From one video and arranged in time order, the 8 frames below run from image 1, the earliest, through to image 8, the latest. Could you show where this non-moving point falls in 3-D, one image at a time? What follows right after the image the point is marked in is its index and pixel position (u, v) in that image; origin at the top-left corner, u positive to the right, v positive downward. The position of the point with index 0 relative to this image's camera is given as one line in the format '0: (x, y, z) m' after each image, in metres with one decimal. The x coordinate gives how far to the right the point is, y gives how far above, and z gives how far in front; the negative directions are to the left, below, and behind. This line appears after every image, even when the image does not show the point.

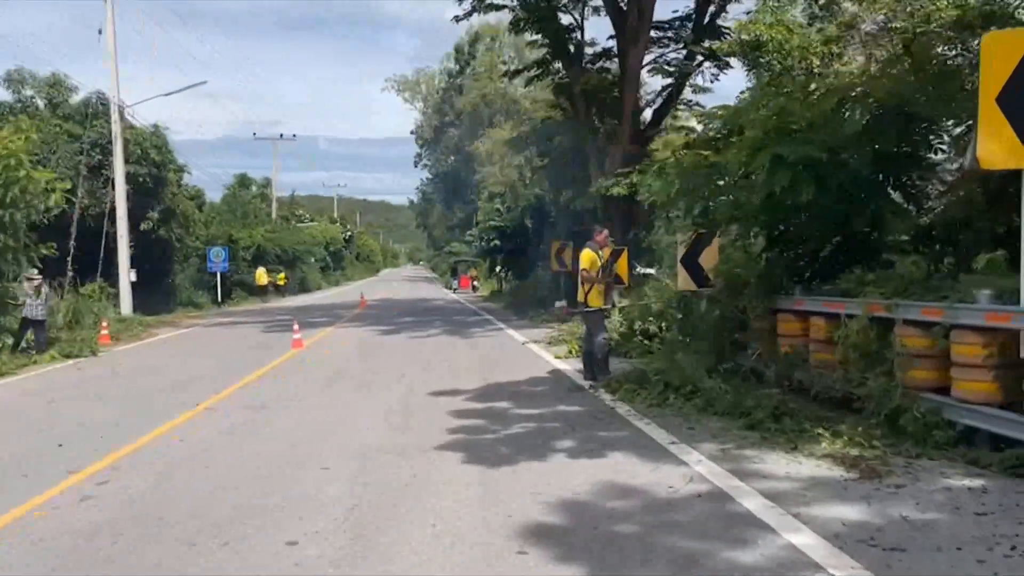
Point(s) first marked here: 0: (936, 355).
0: (+3.8, -0.6, +7.7) m
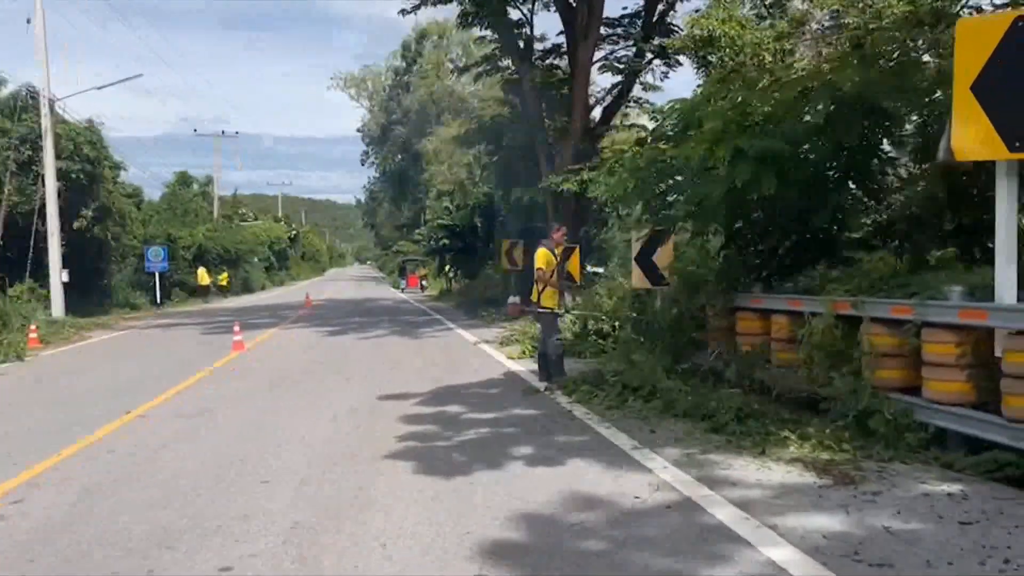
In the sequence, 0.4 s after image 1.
0: (+3.5, -0.6, +7.4) m
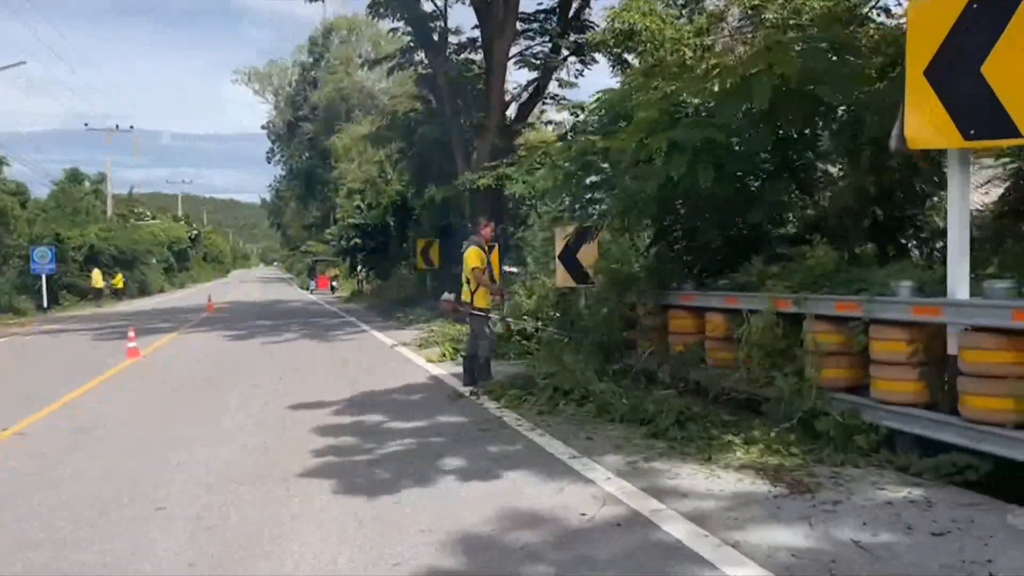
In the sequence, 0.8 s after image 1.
0: (+2.9, -0.5, +7.2) m
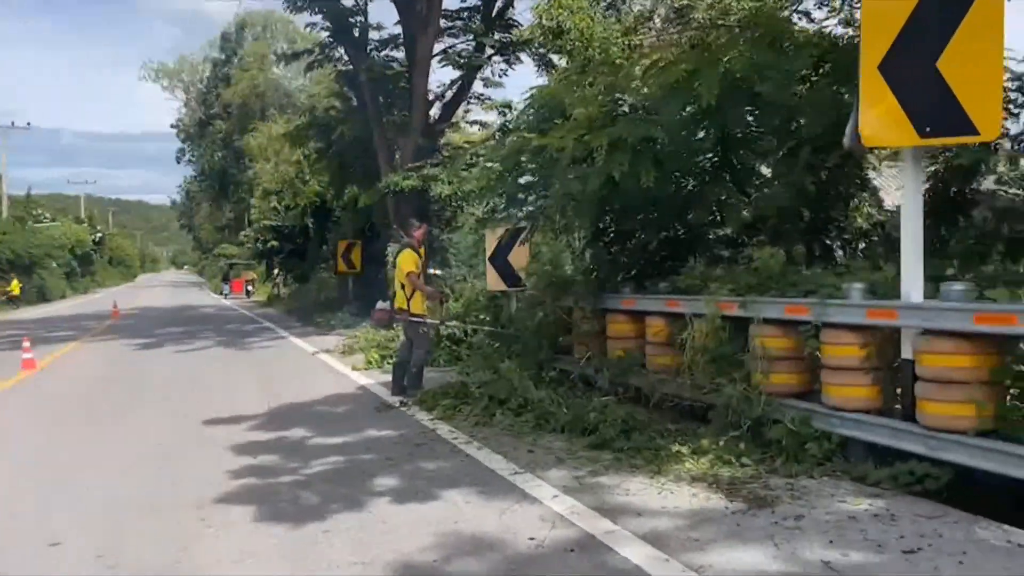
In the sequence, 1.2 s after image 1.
0: (+2.4, -0.6, +6.9) m
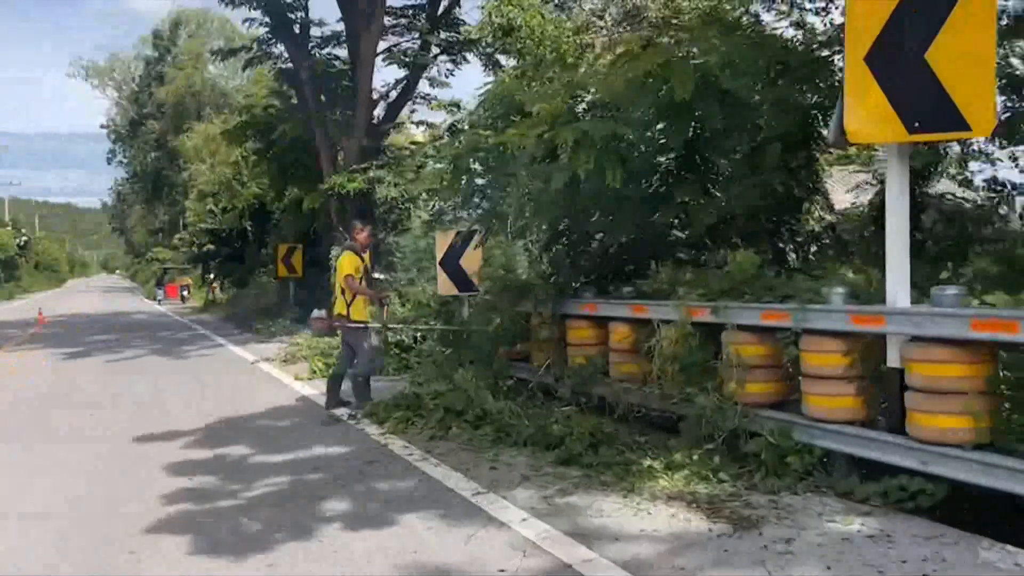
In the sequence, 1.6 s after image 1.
0: (+2.1, -0.6, +6.6) m
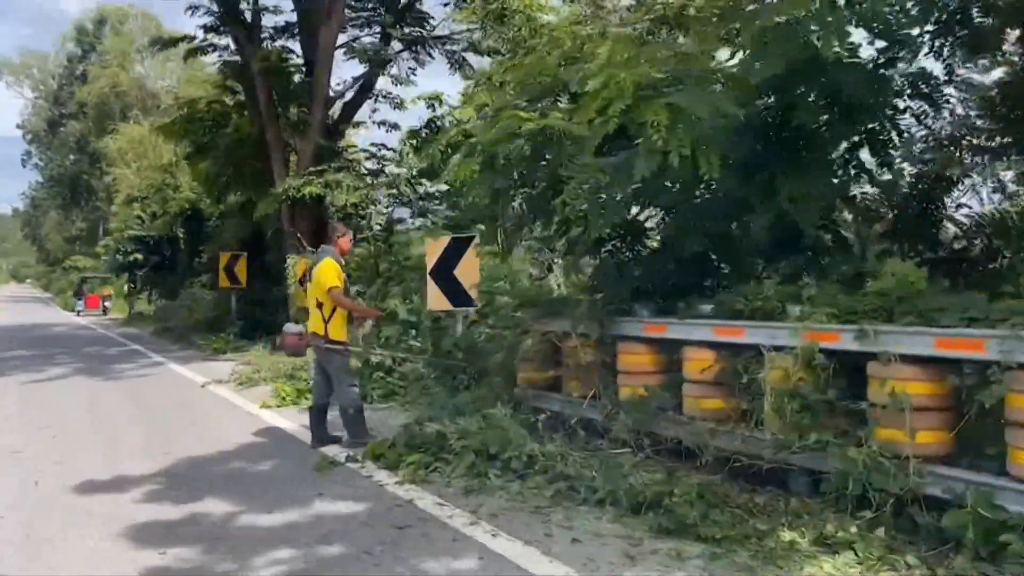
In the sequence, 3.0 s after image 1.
0: (+2.7, -0.7, +5.1) m
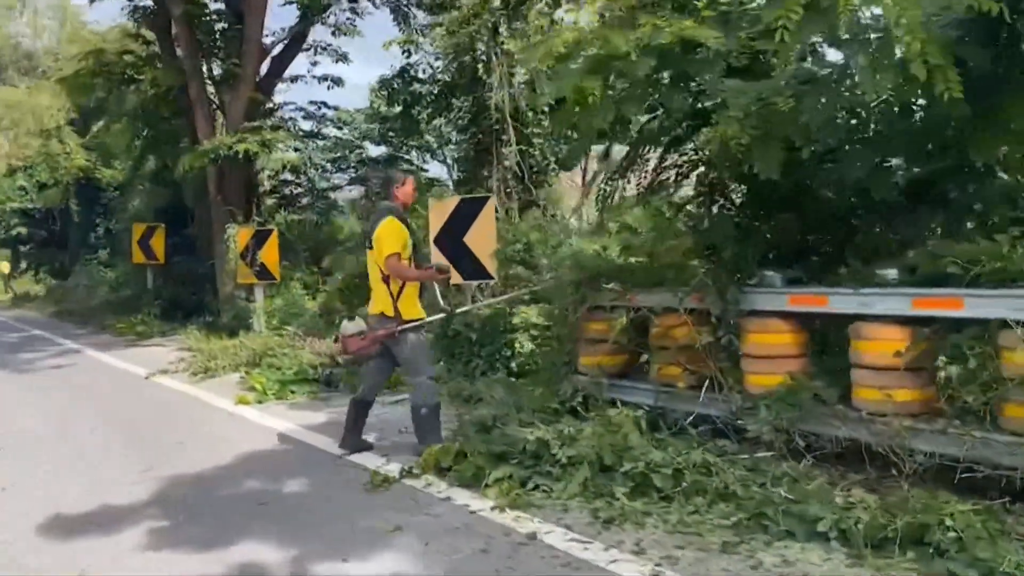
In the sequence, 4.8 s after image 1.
0: (+3.8, -0.5, +3.8) m
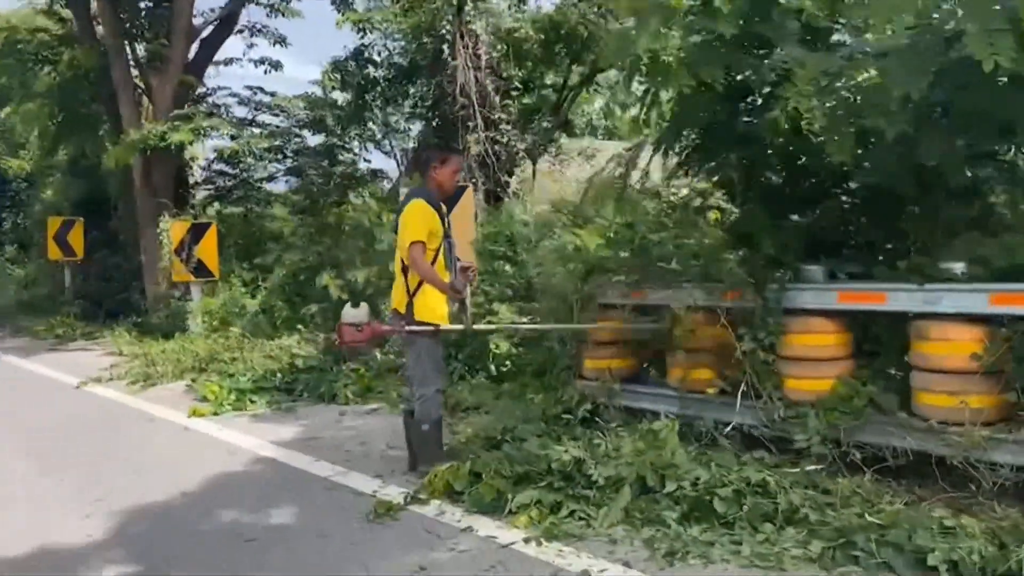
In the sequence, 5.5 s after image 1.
0: (+4.1, -0.5, +3.4) m
